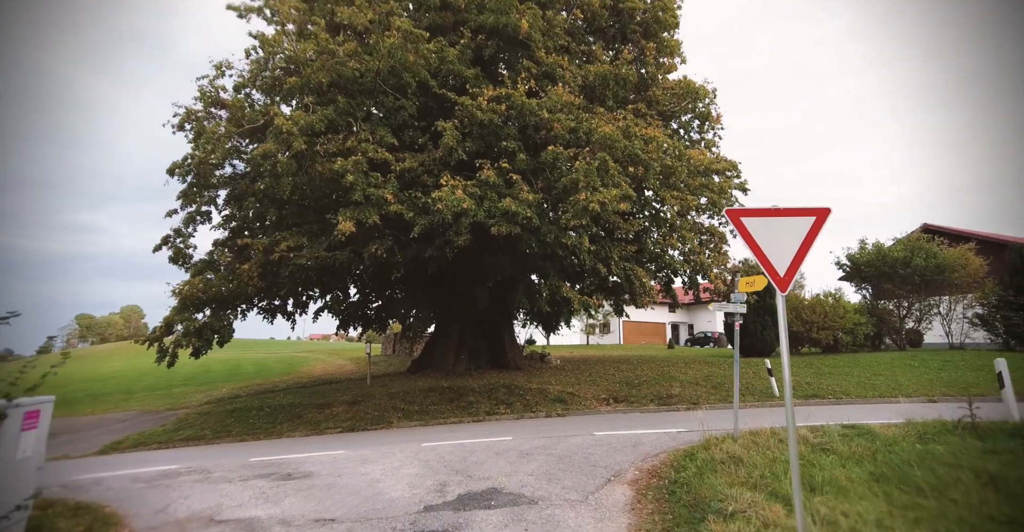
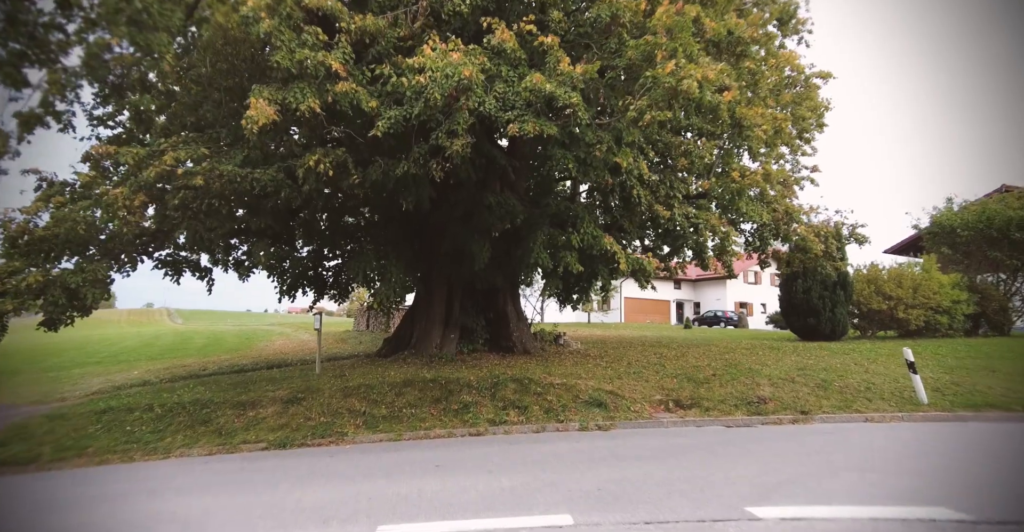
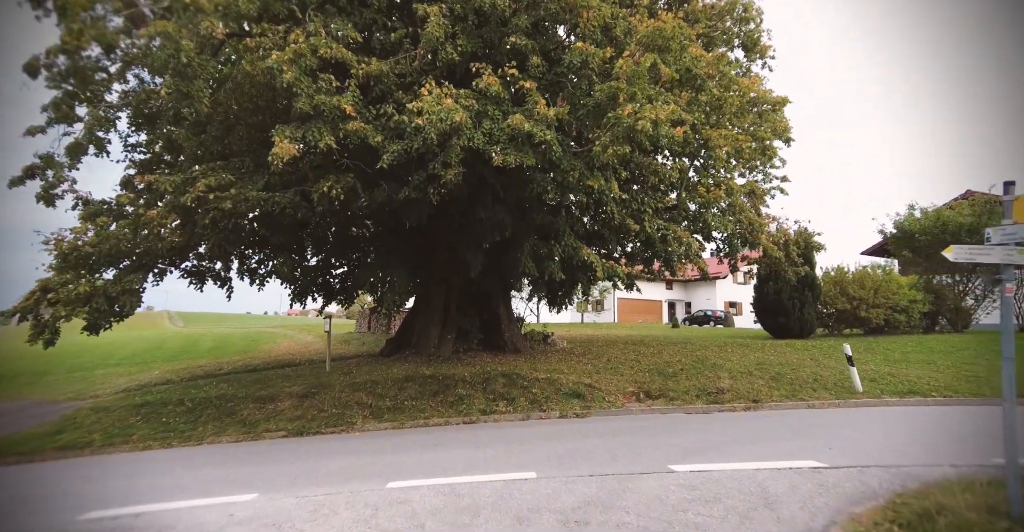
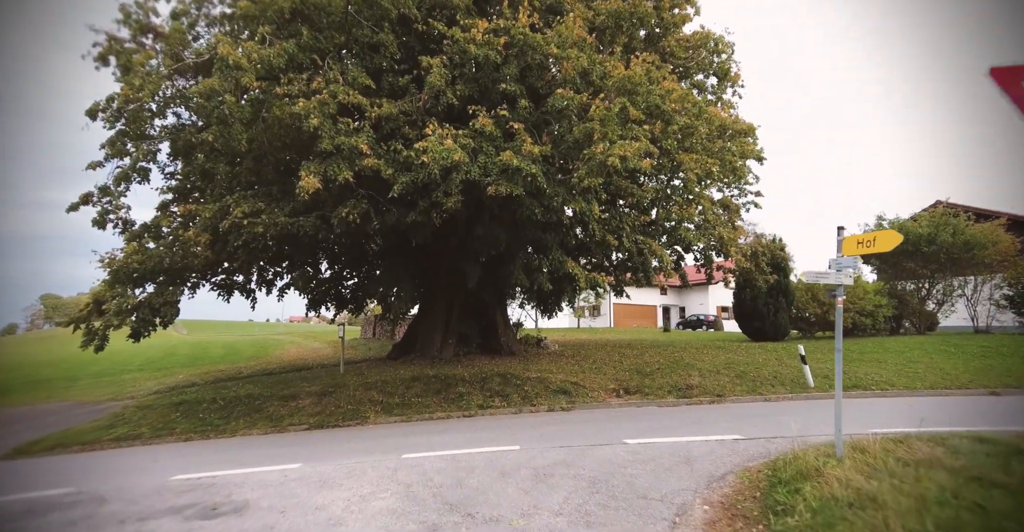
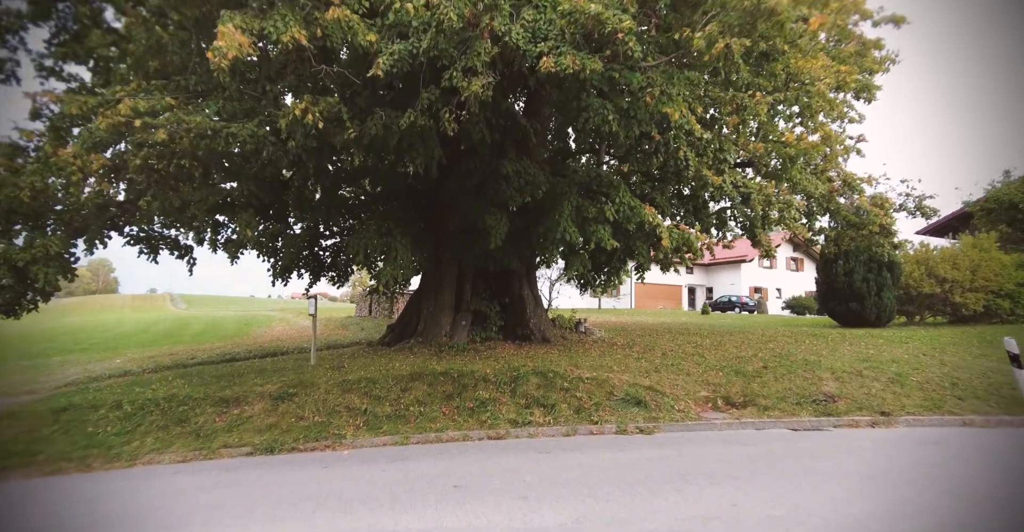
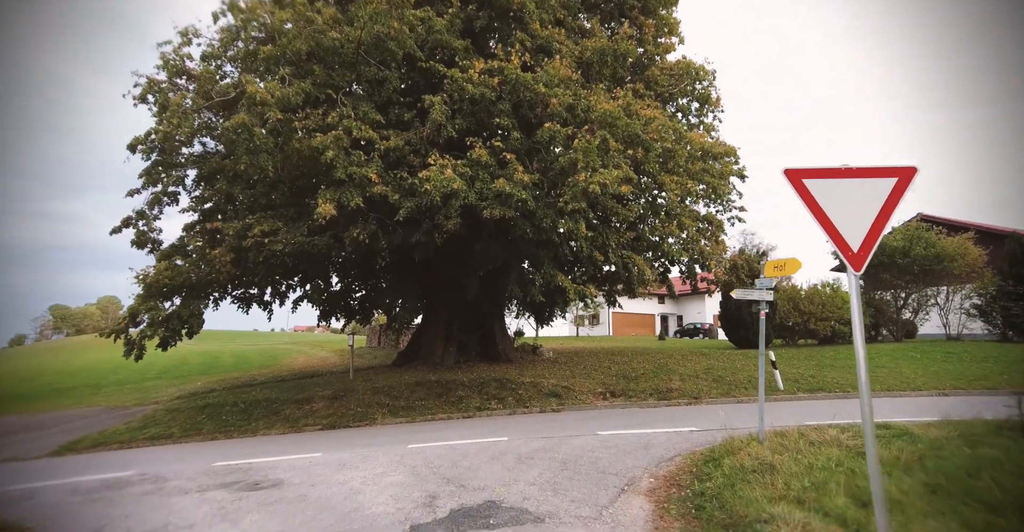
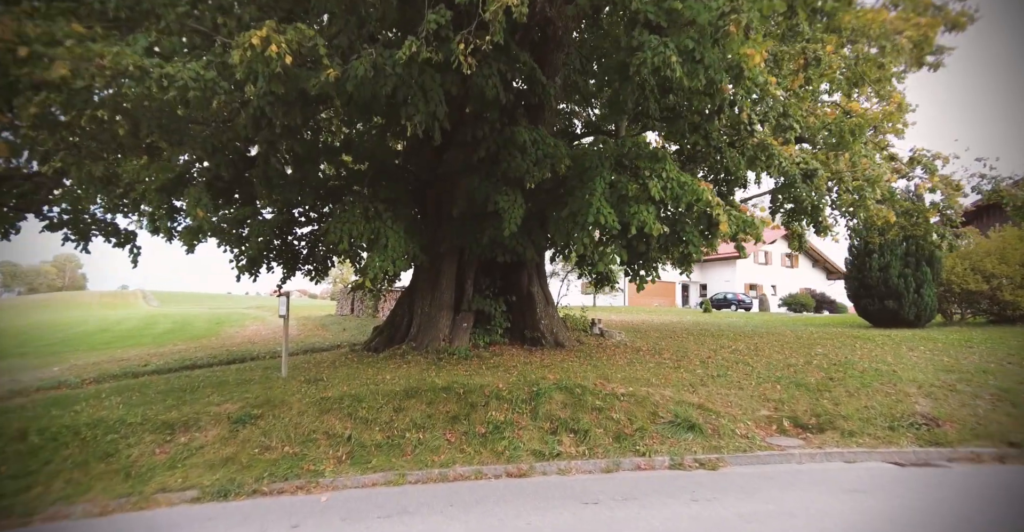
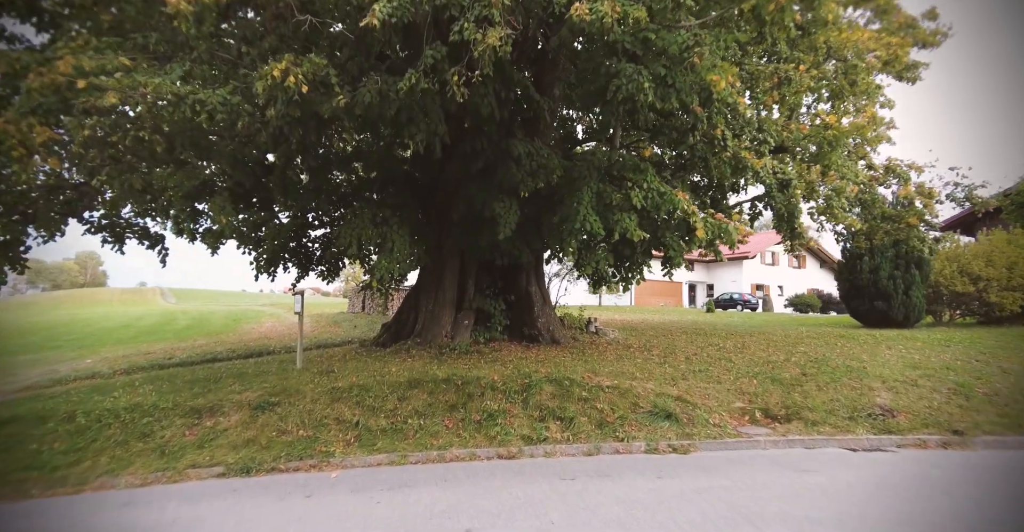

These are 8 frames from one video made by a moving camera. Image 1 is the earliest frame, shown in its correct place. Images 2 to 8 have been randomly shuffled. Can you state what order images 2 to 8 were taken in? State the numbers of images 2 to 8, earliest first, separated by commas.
6, 4, 3, 2, 5, 8, 7
